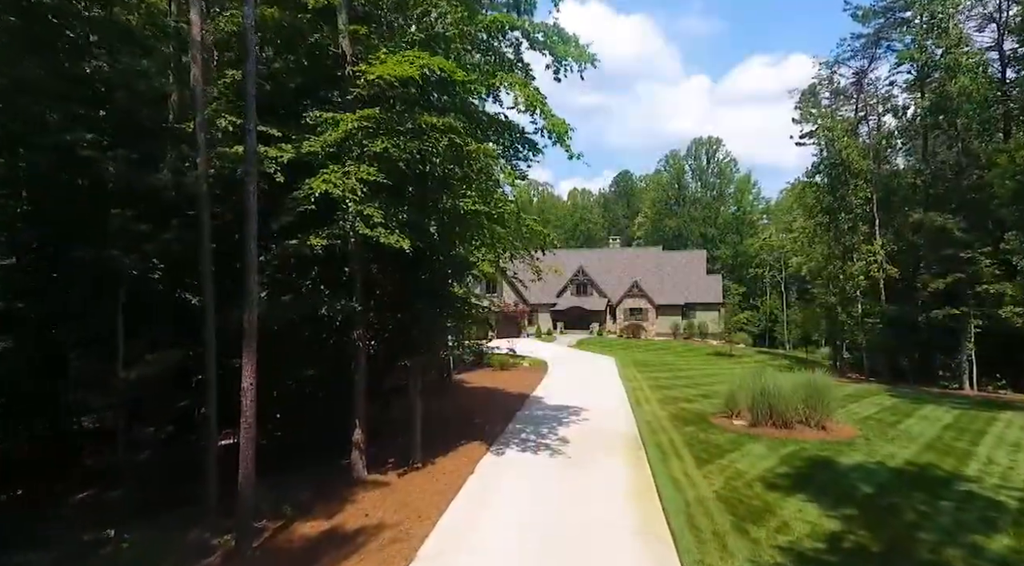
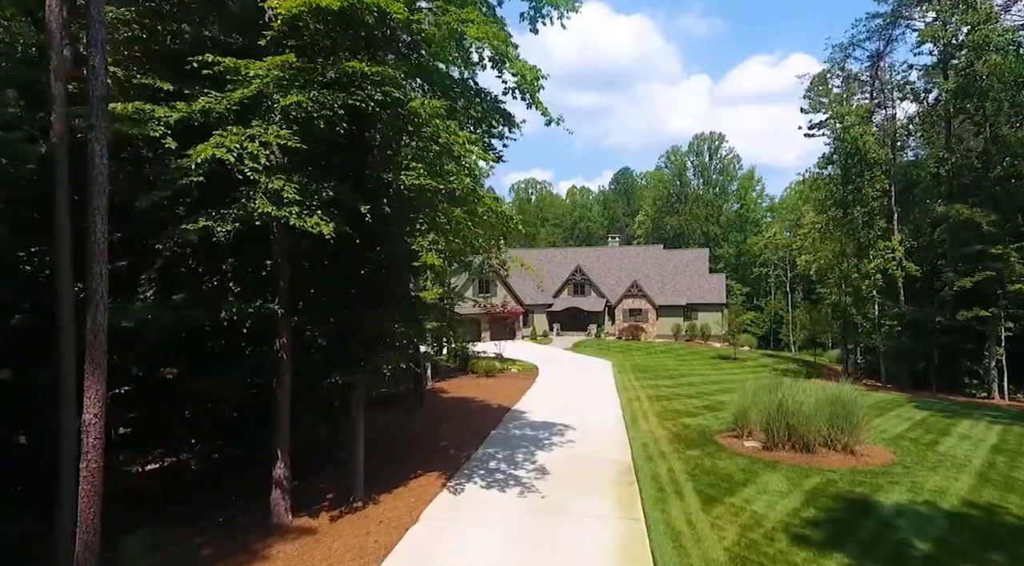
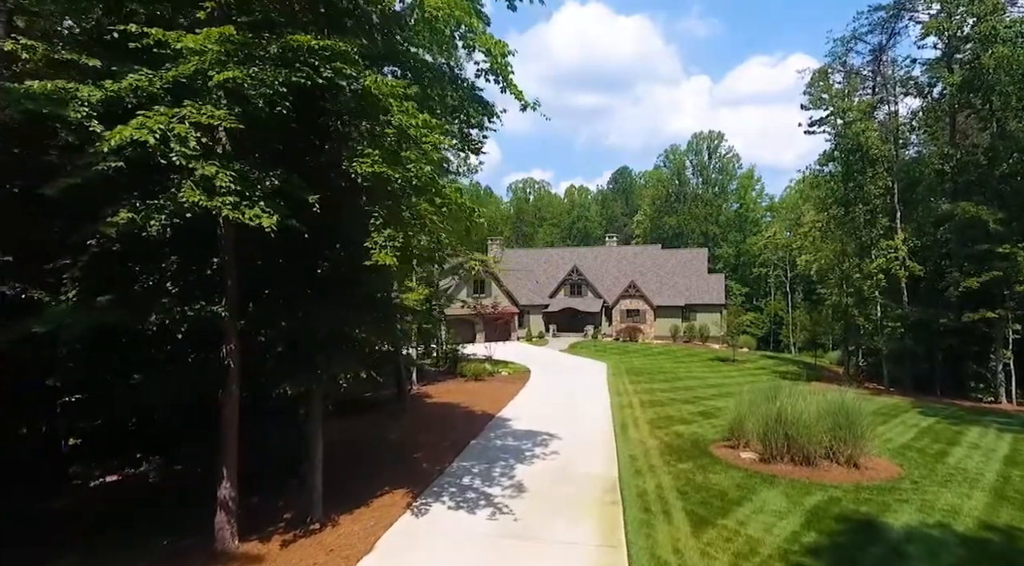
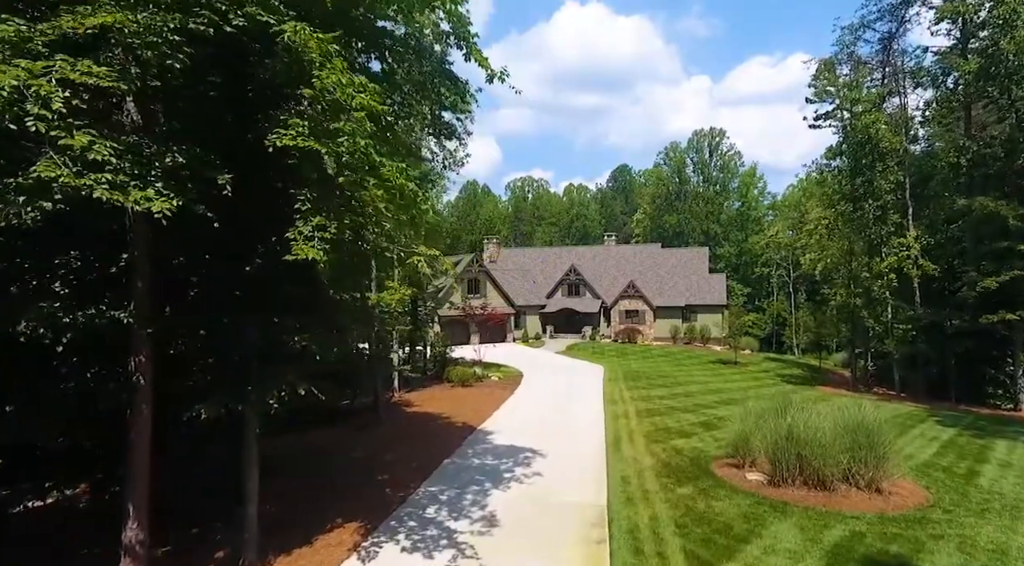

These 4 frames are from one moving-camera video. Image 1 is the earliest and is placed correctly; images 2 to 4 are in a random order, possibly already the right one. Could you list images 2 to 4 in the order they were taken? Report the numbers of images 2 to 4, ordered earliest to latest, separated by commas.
2, 3, 4
